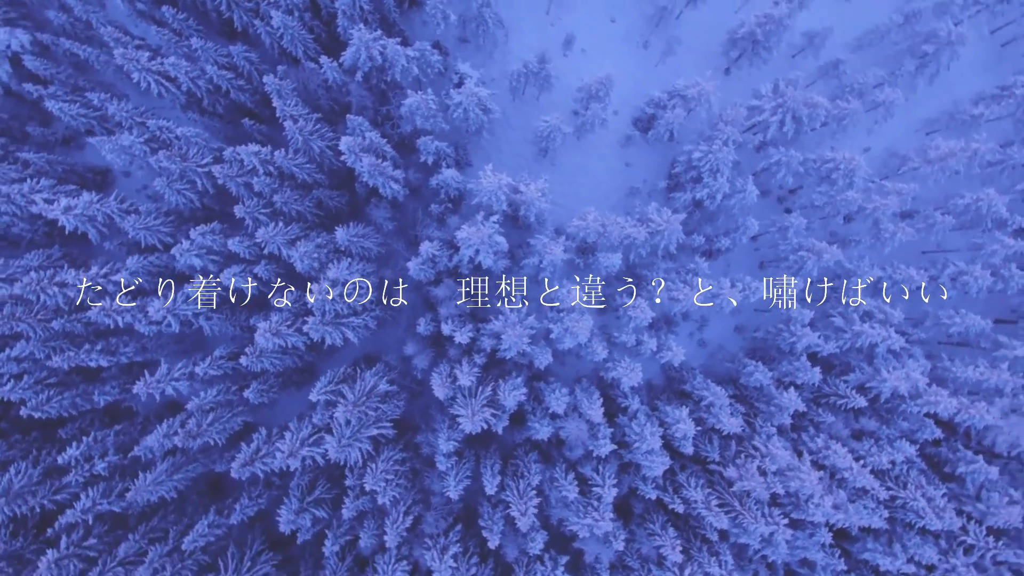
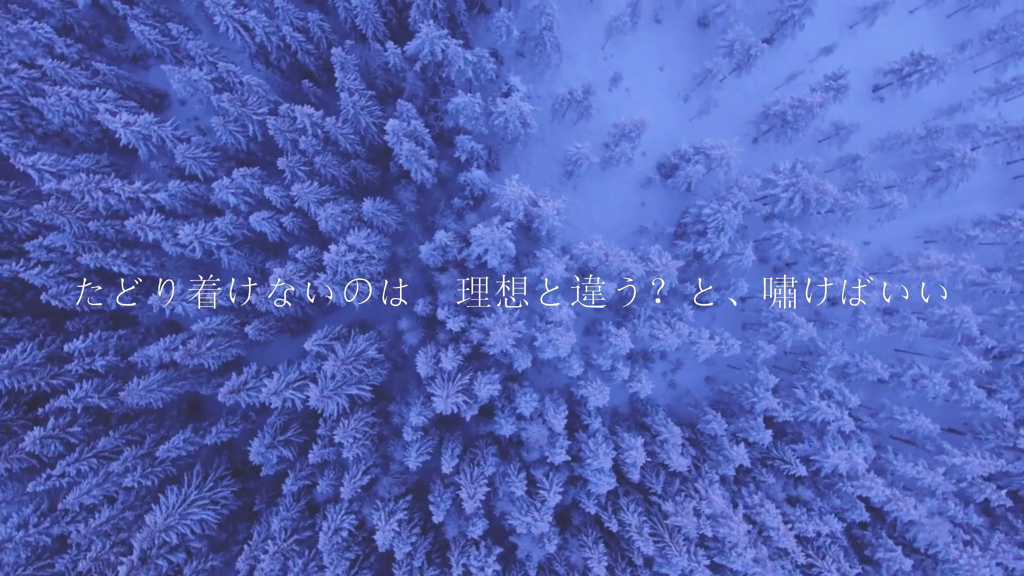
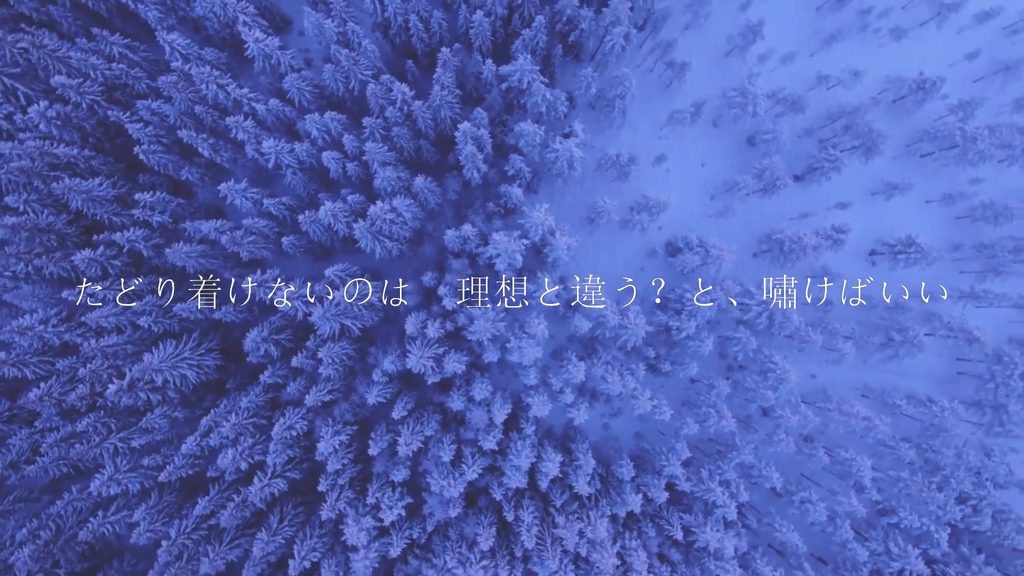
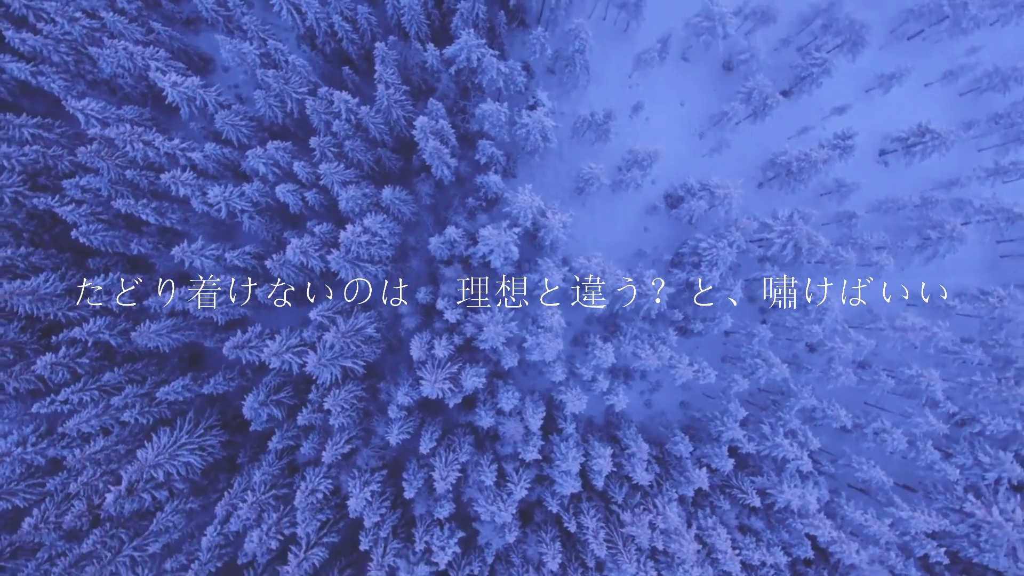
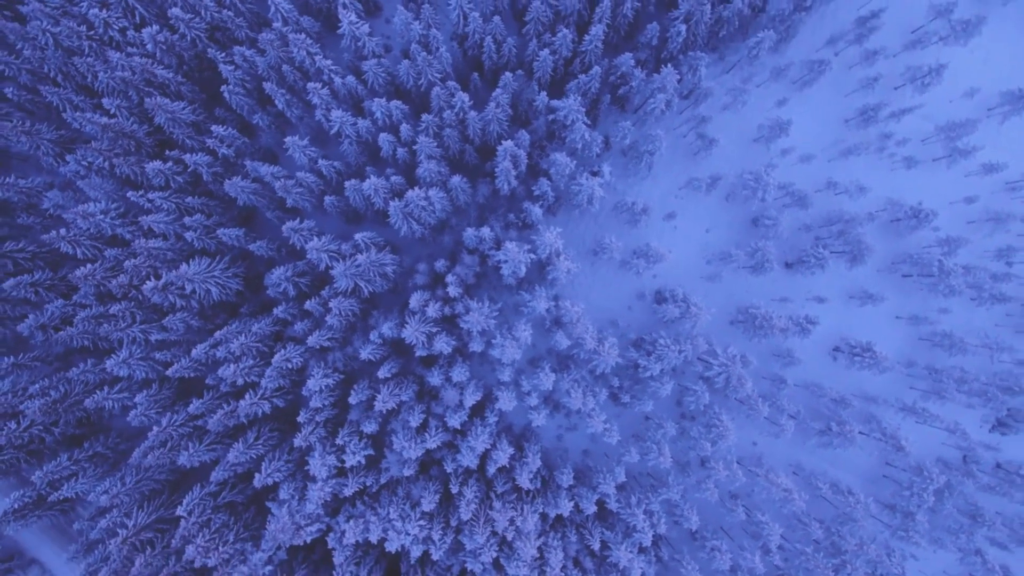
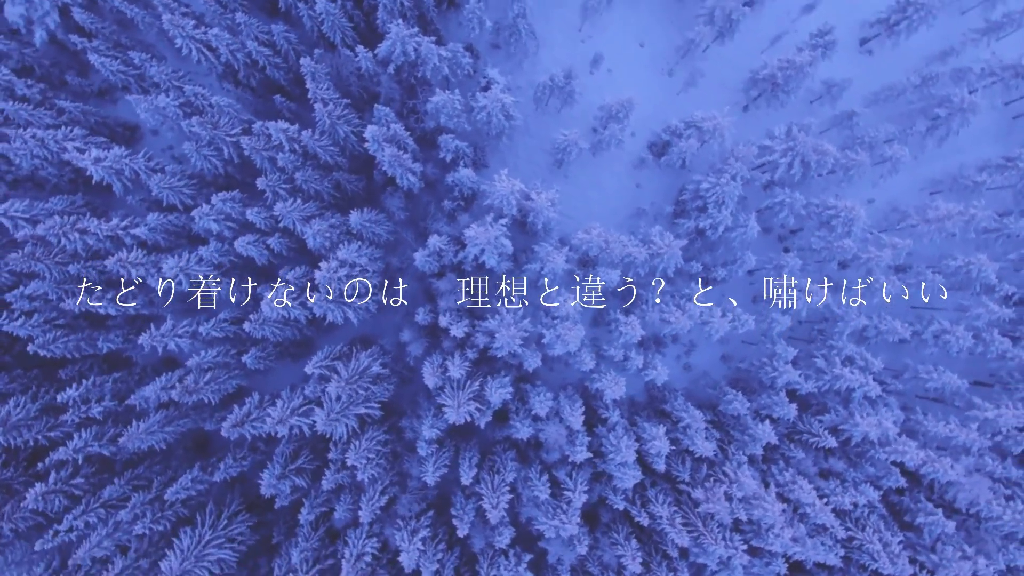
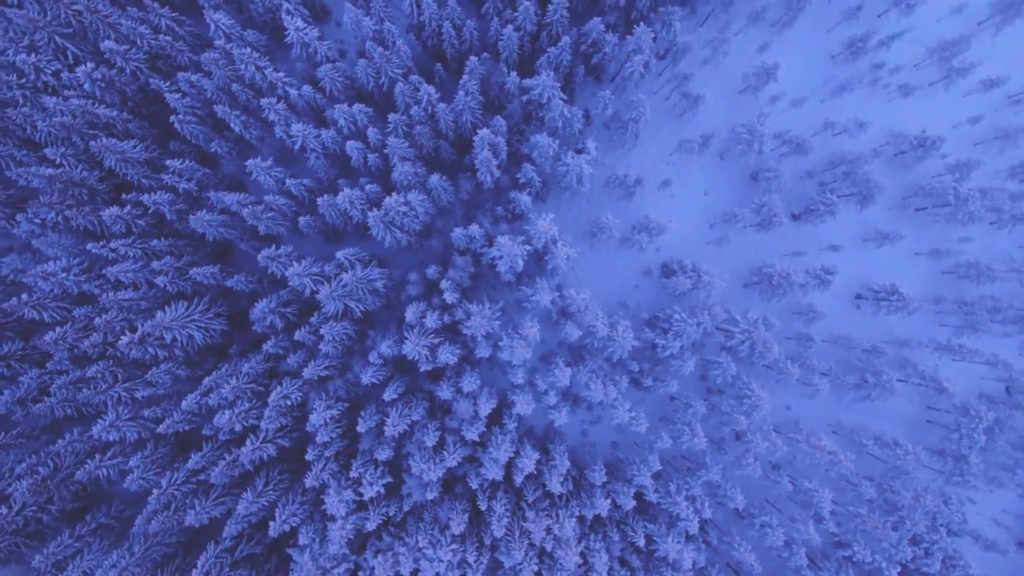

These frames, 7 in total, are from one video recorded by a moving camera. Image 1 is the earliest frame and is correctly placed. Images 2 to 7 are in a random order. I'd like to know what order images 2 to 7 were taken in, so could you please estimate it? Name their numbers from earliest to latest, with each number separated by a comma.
6, 2, 4, 3, 7, 5
